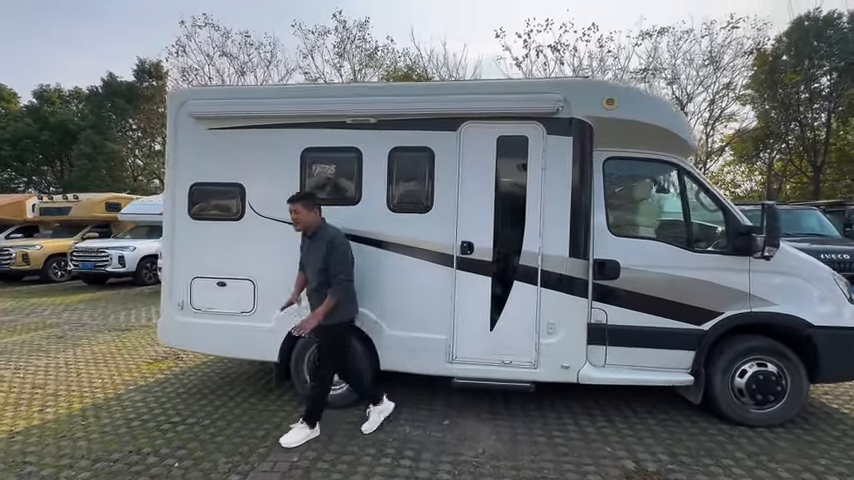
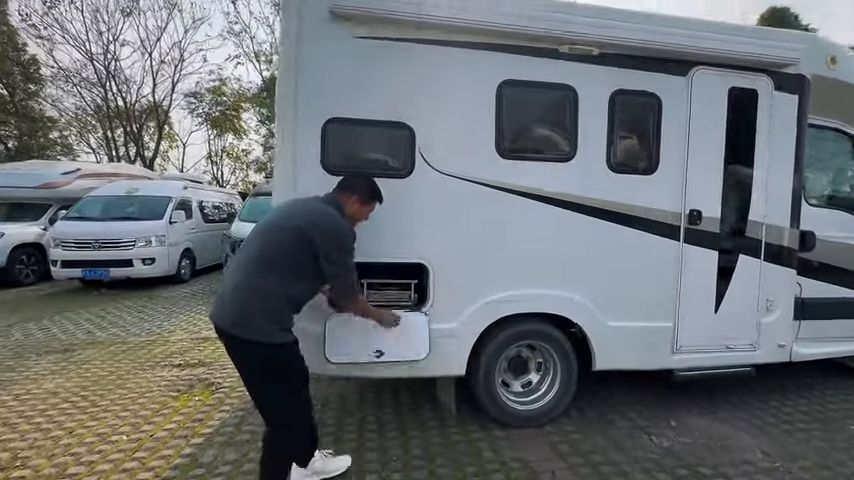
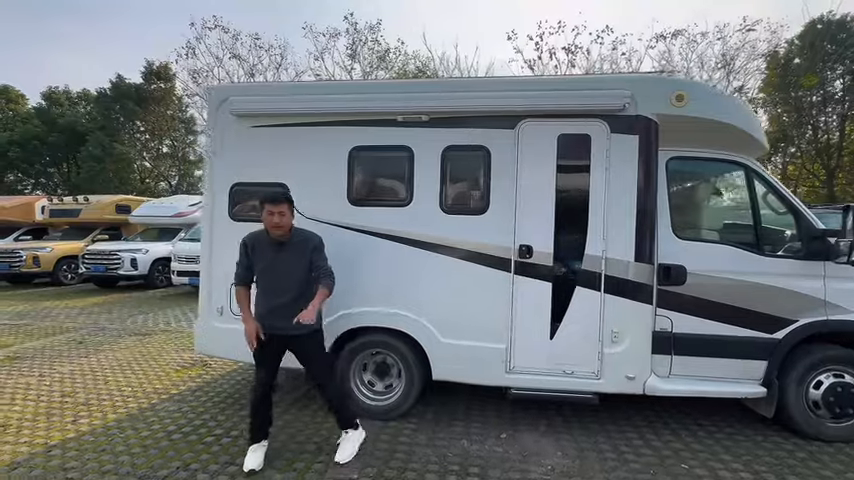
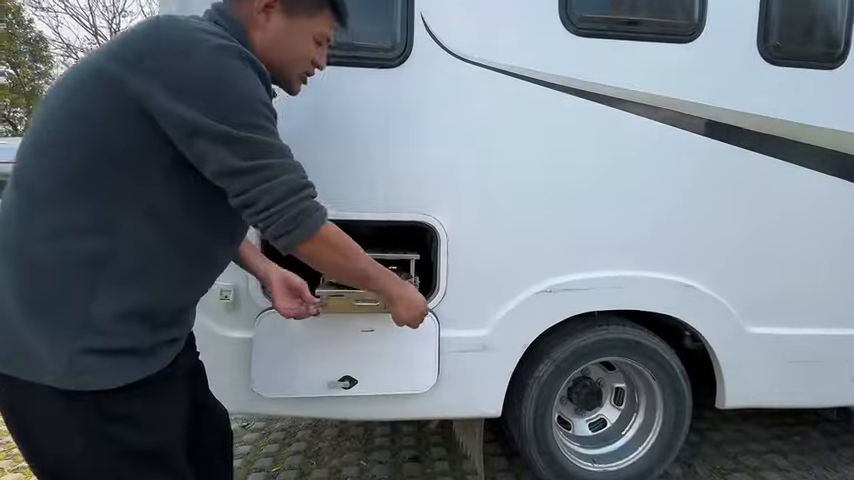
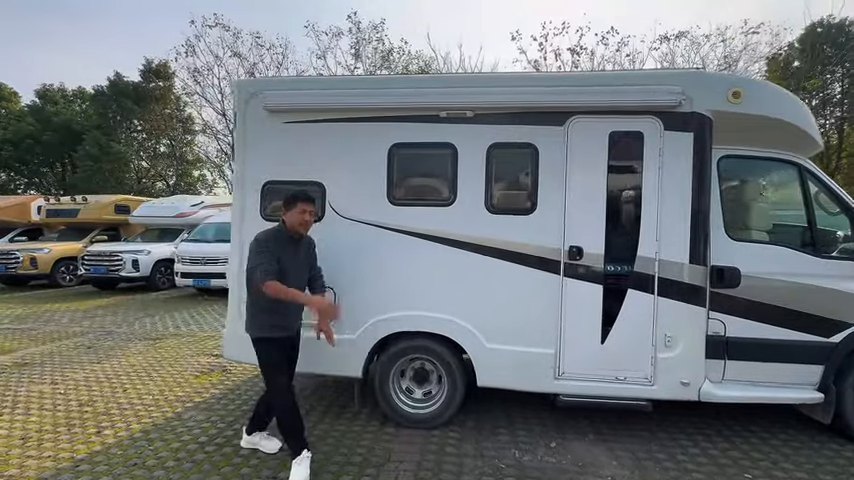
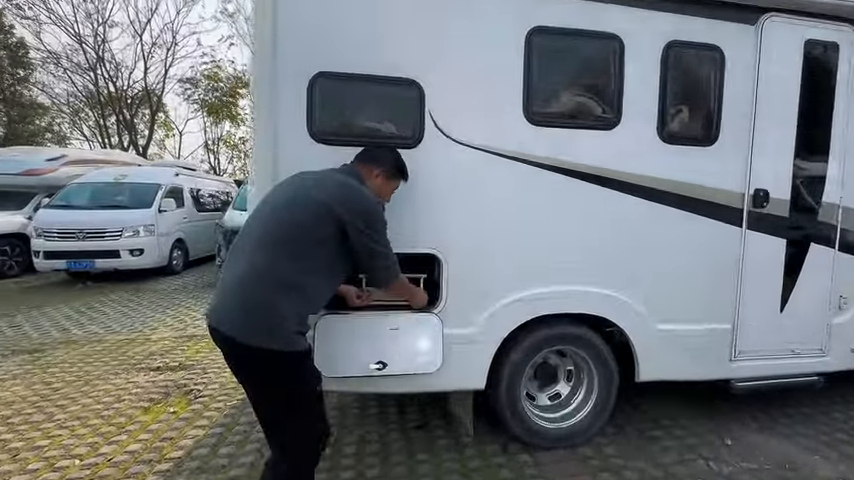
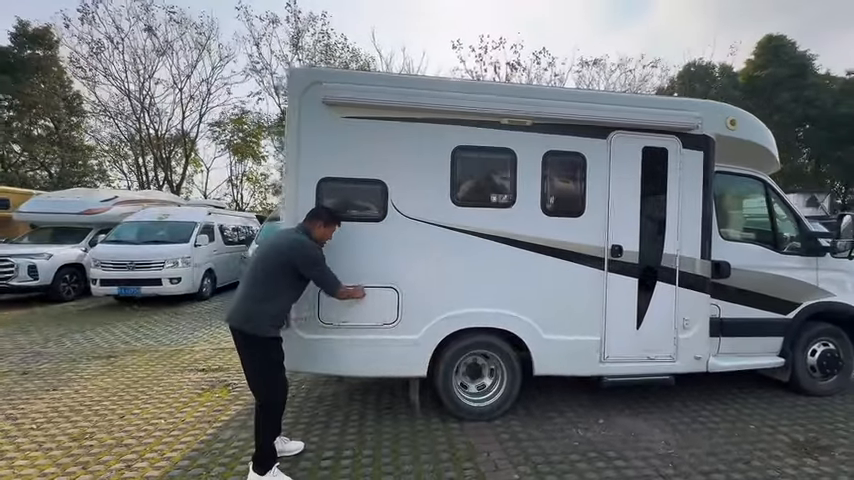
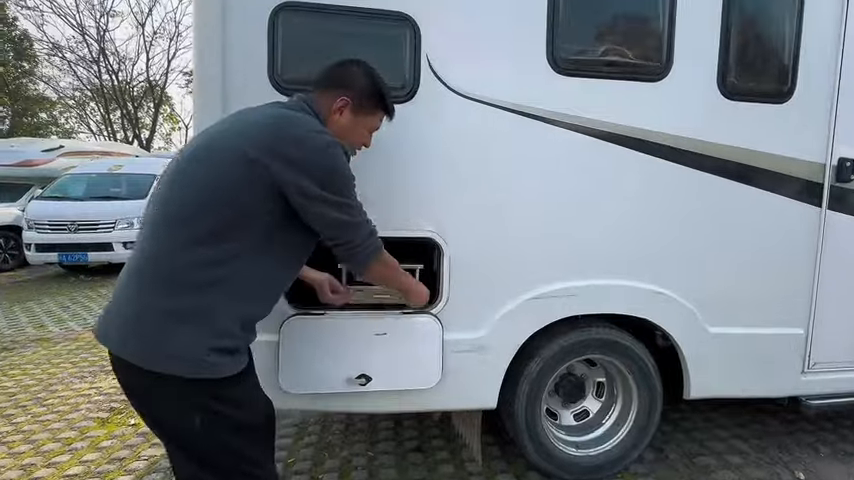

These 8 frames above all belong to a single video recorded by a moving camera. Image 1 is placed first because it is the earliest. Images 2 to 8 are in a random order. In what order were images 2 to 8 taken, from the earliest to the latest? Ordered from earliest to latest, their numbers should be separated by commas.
3, 5, 7, 2, 6, 8, 4
